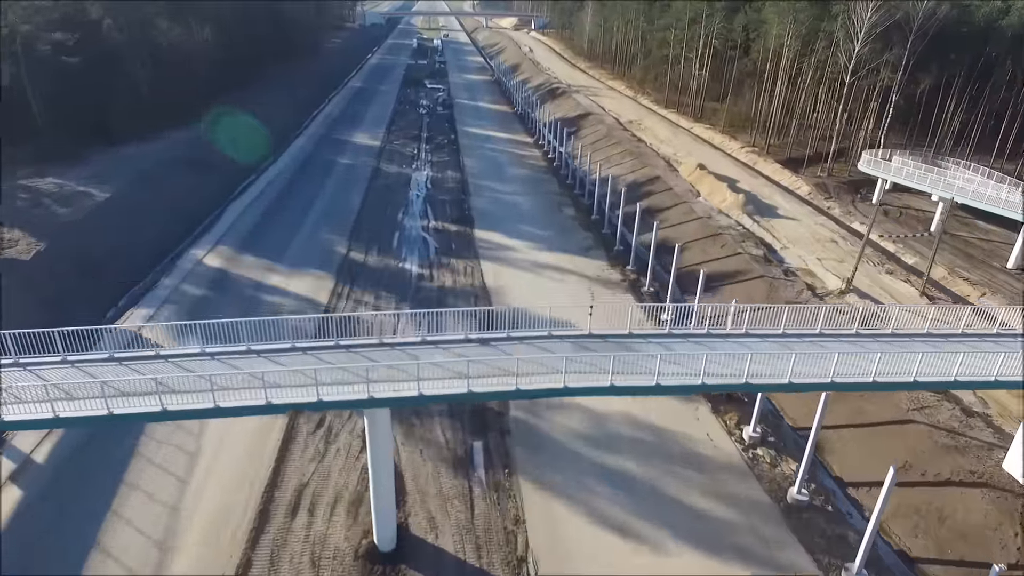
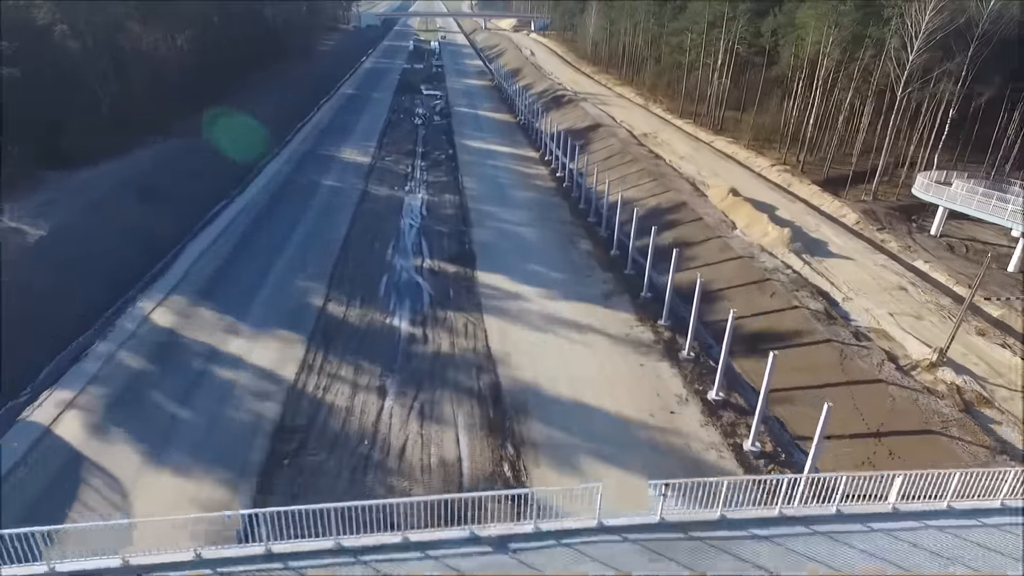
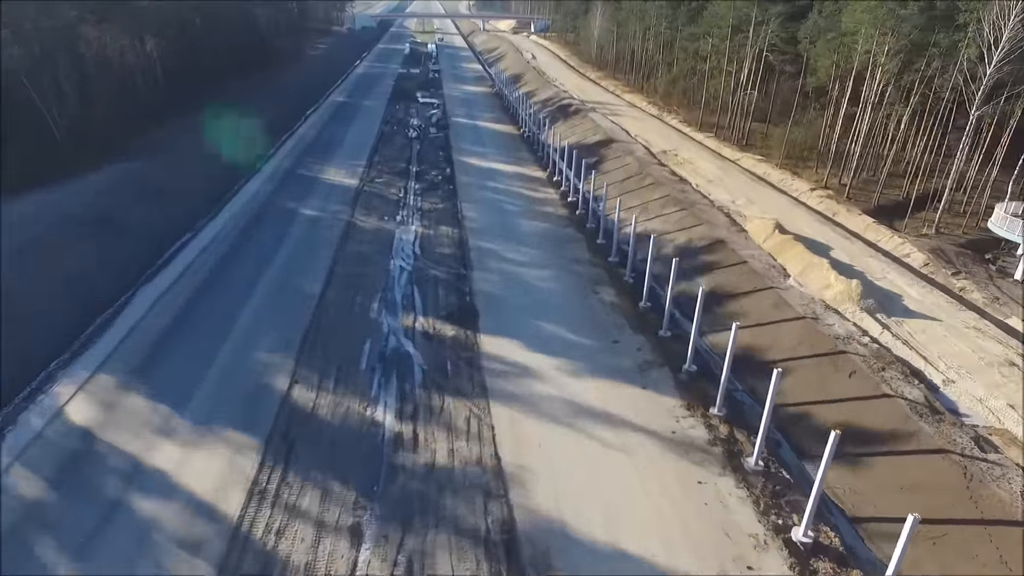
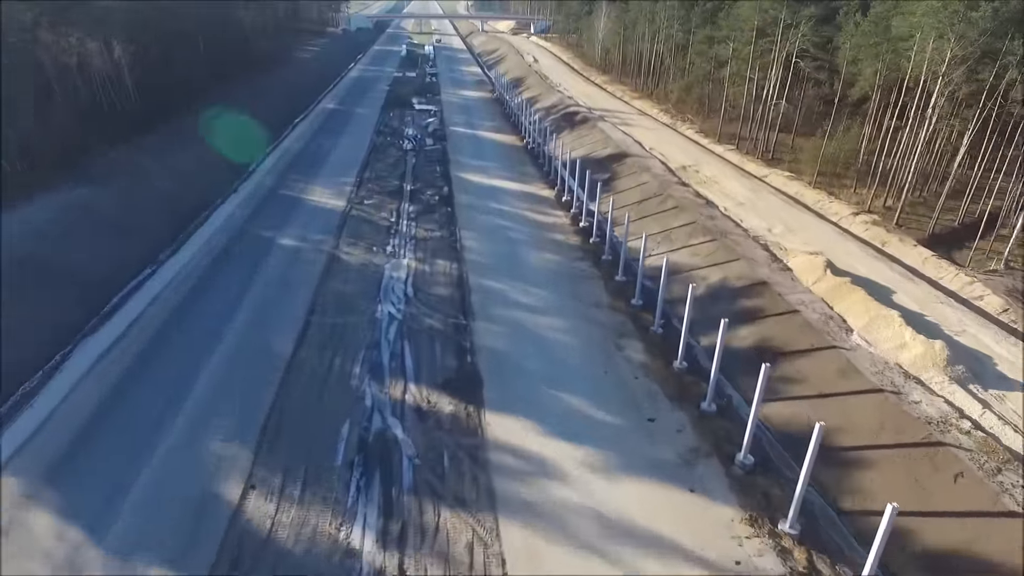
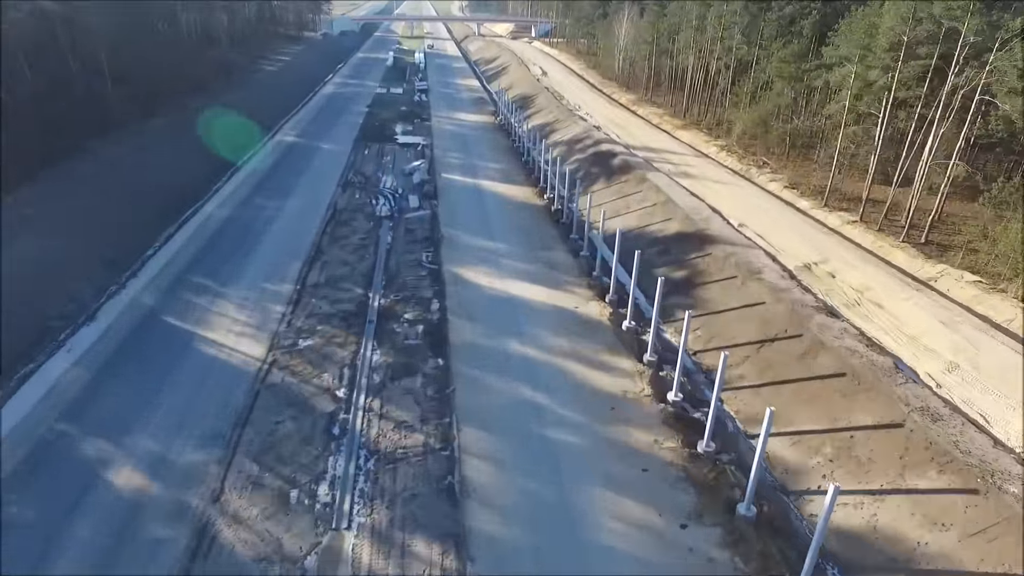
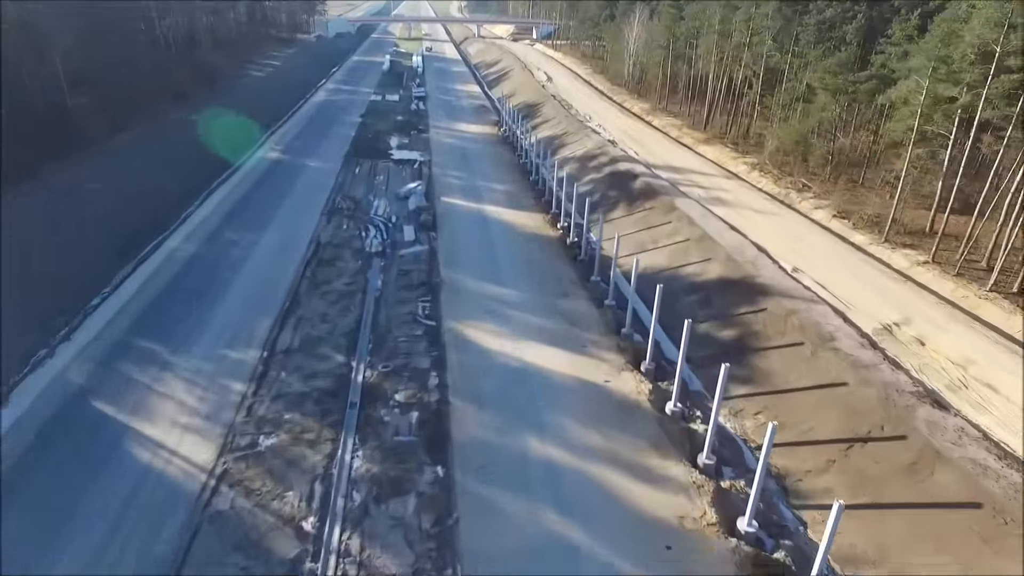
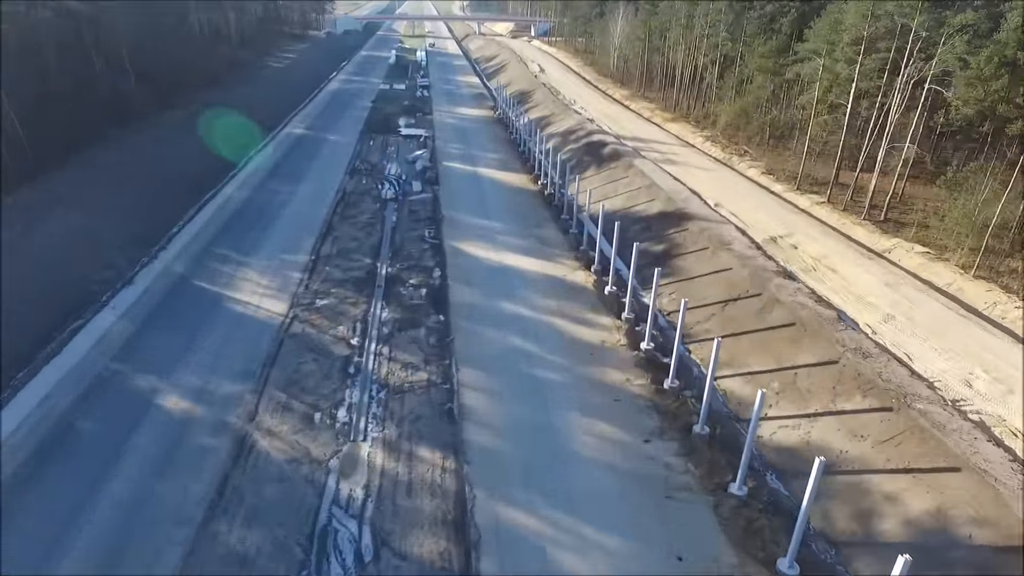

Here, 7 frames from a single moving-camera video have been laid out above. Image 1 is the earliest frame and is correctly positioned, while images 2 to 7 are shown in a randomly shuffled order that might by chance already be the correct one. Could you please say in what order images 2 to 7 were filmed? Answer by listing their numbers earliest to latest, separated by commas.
2, 3, 4, 7, 5, 6
